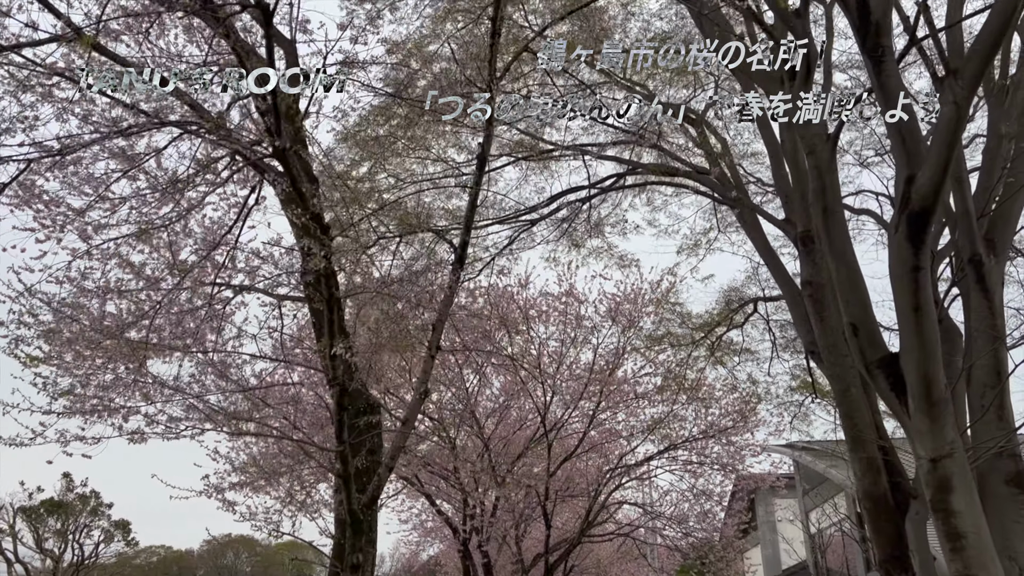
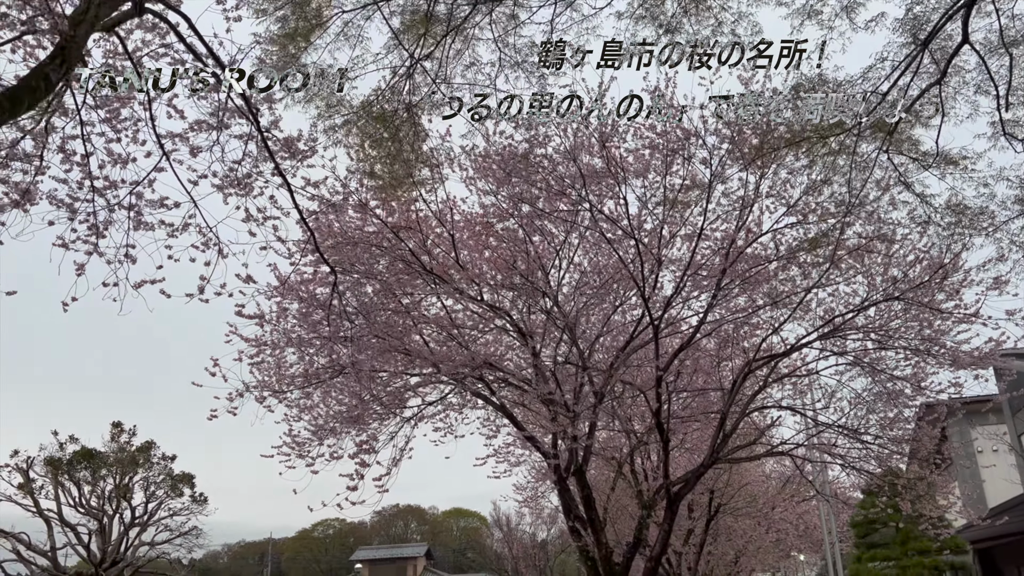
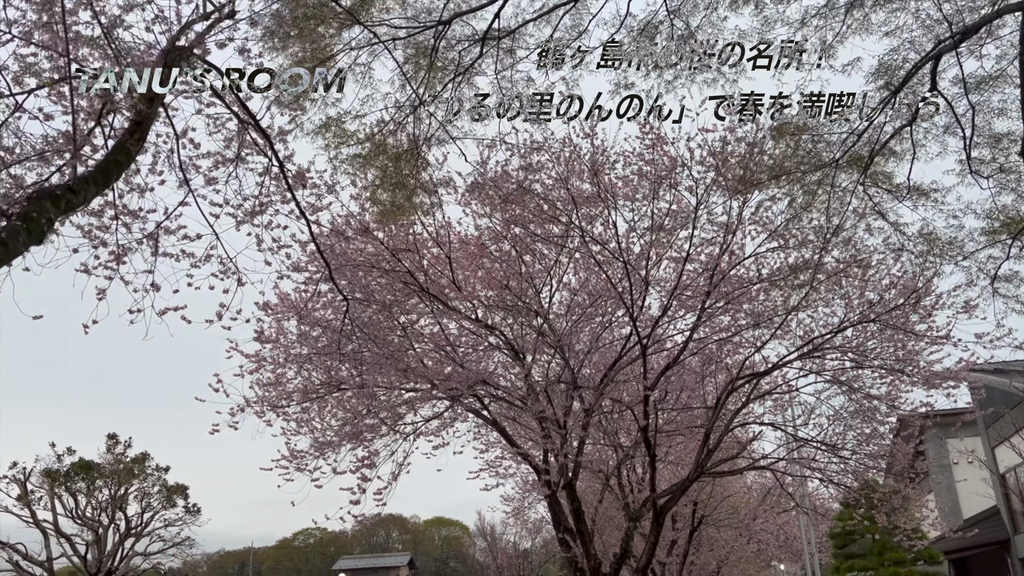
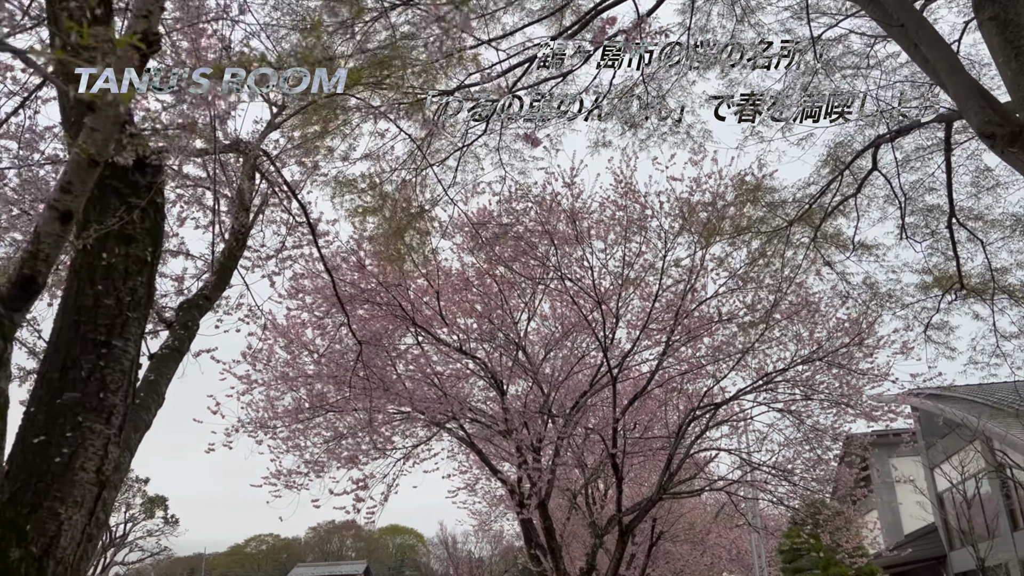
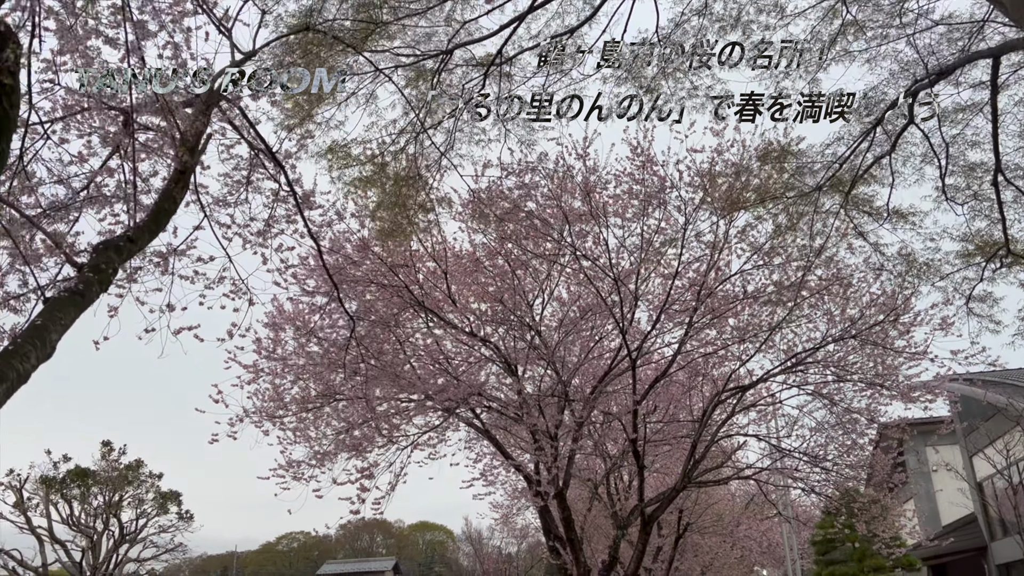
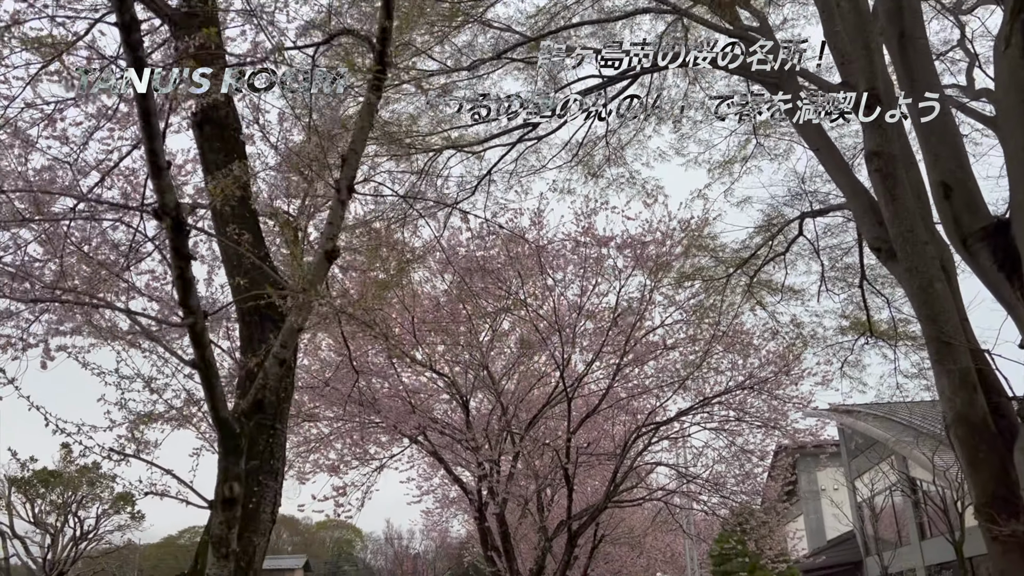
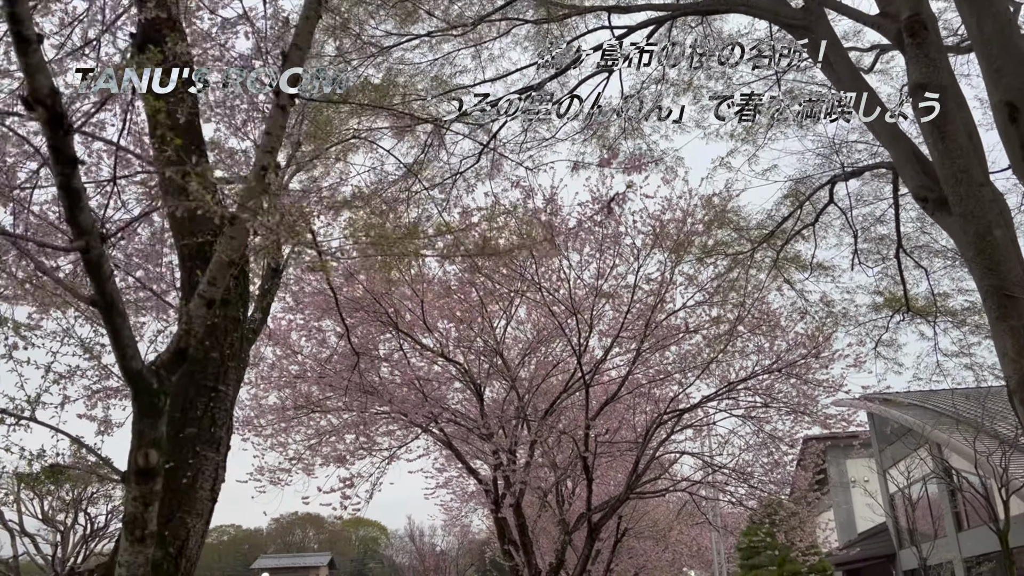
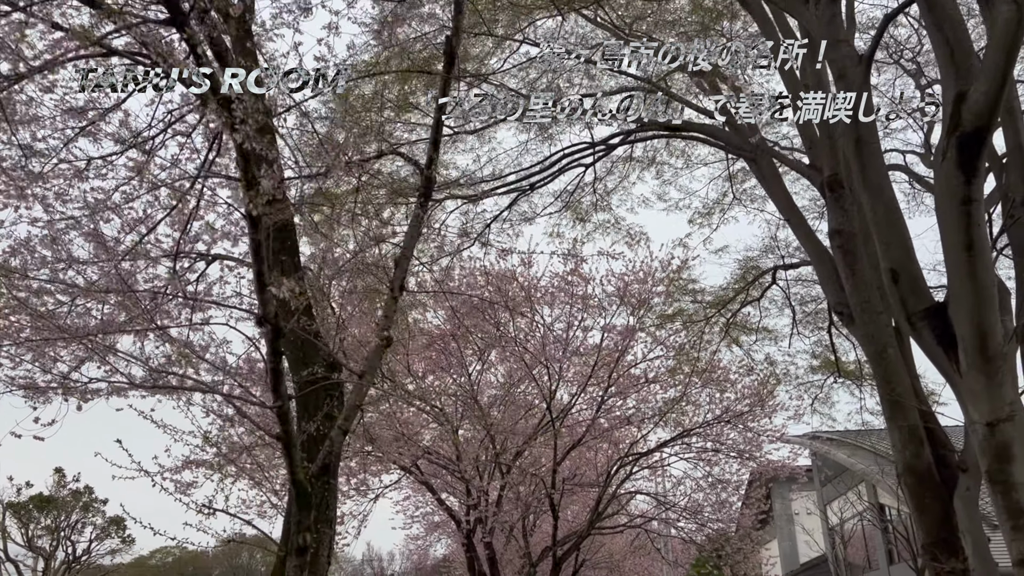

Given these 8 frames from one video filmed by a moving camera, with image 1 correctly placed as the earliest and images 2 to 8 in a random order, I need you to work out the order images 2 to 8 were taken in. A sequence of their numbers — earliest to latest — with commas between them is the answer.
8, 6, 7, 4, 5, 3, 2
